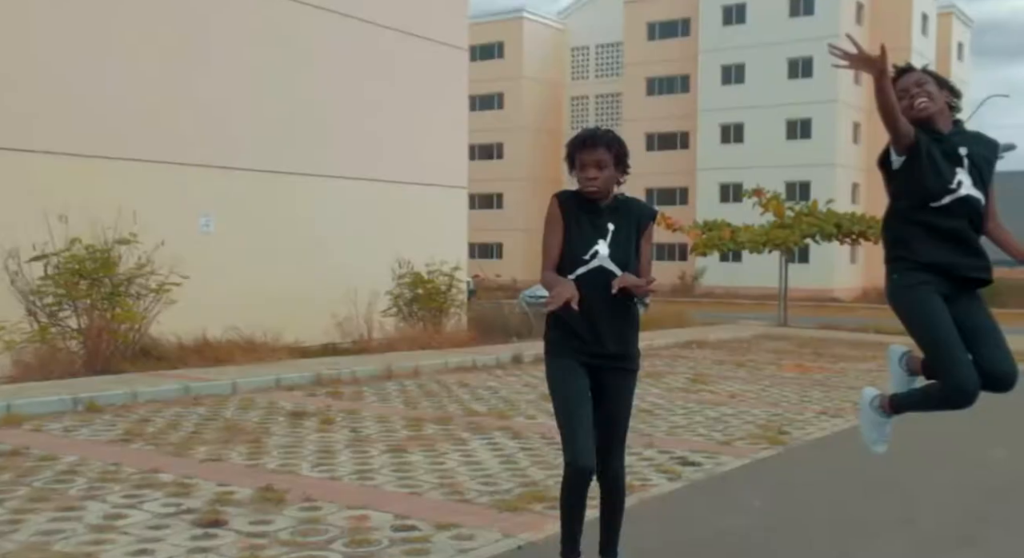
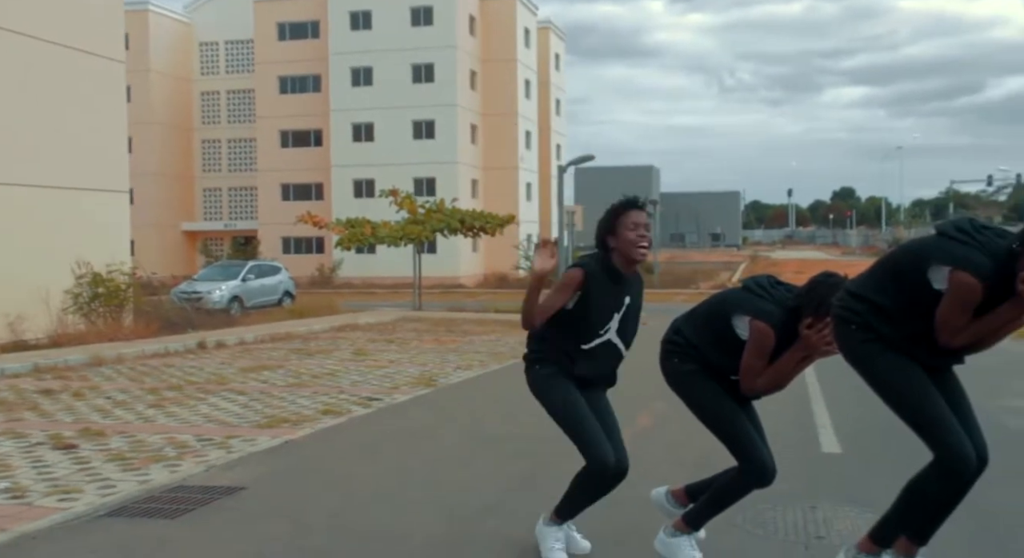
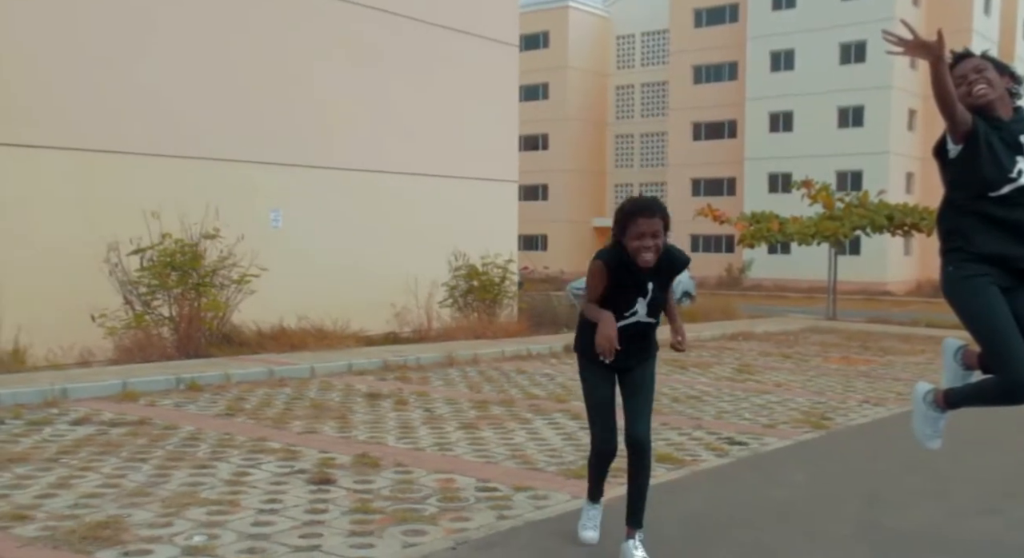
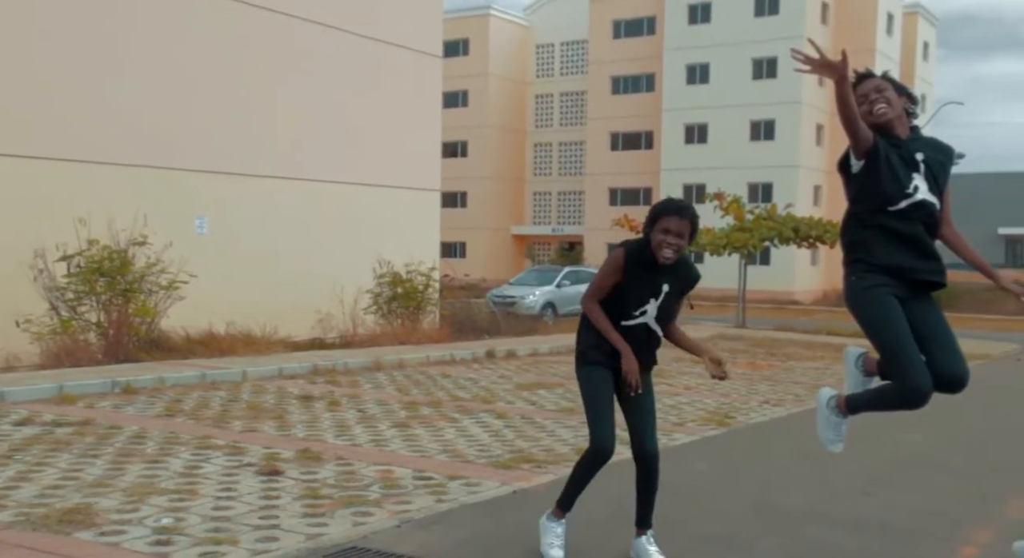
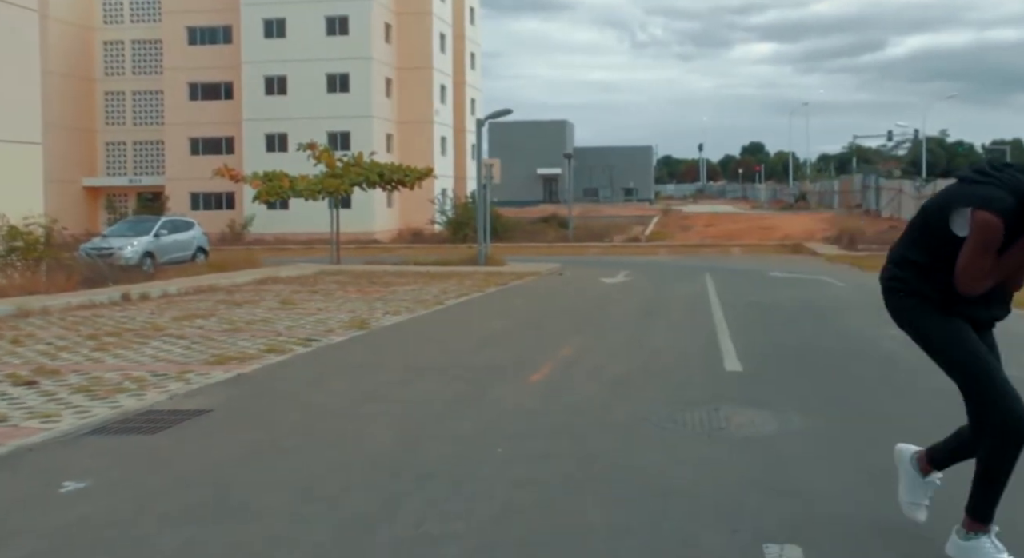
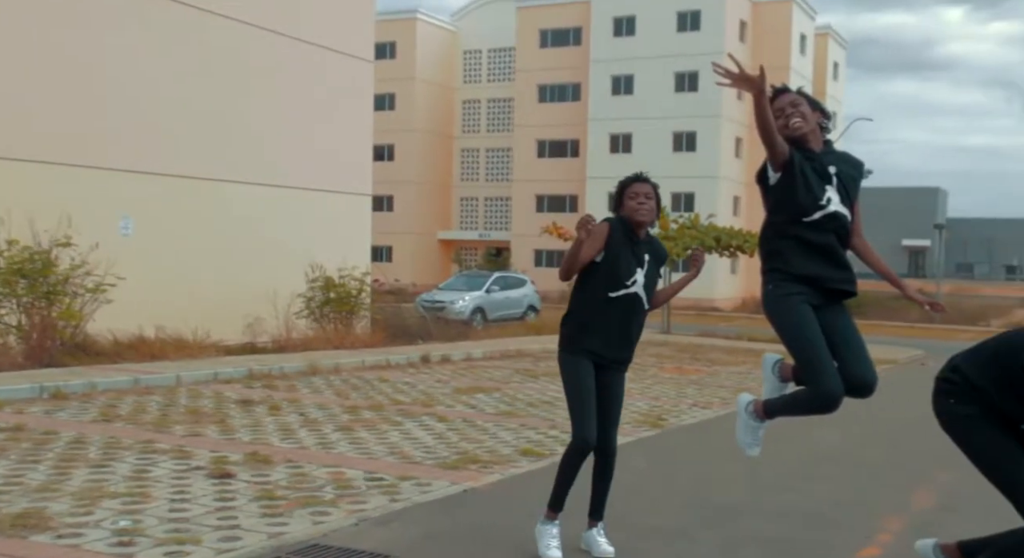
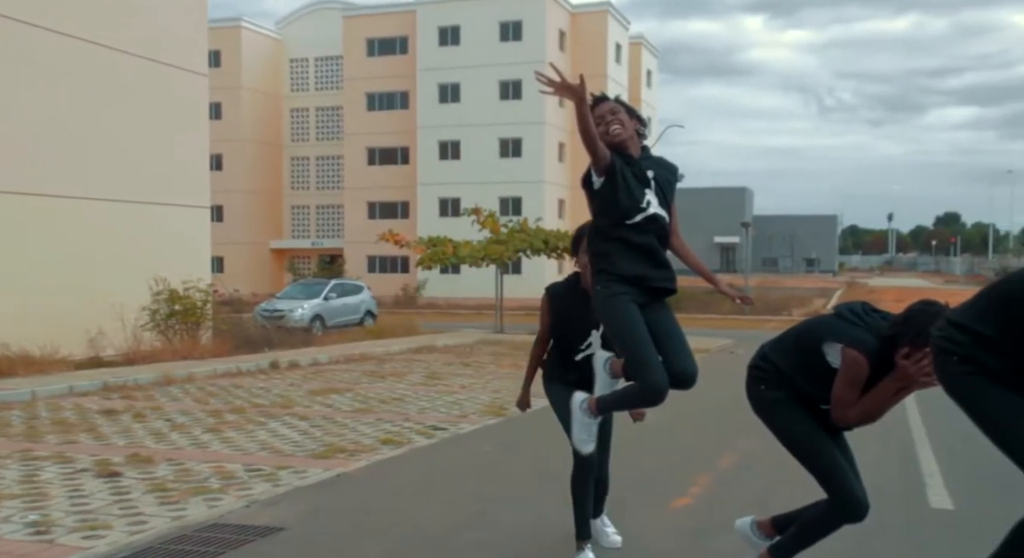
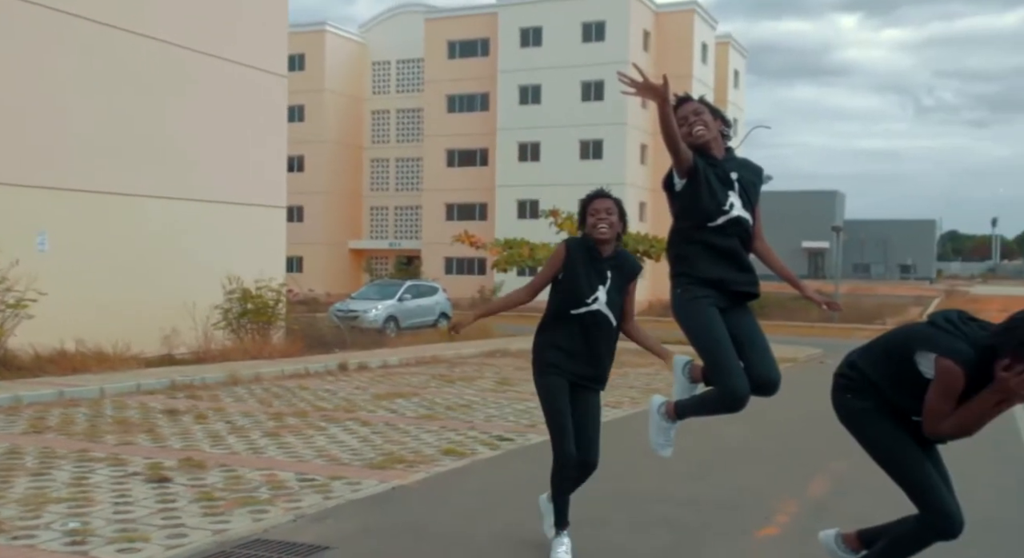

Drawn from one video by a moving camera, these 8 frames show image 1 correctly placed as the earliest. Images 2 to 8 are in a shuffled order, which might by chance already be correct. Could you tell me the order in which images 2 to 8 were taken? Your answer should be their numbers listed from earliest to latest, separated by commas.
3, 4, 6, 8, 7, 2, 5
